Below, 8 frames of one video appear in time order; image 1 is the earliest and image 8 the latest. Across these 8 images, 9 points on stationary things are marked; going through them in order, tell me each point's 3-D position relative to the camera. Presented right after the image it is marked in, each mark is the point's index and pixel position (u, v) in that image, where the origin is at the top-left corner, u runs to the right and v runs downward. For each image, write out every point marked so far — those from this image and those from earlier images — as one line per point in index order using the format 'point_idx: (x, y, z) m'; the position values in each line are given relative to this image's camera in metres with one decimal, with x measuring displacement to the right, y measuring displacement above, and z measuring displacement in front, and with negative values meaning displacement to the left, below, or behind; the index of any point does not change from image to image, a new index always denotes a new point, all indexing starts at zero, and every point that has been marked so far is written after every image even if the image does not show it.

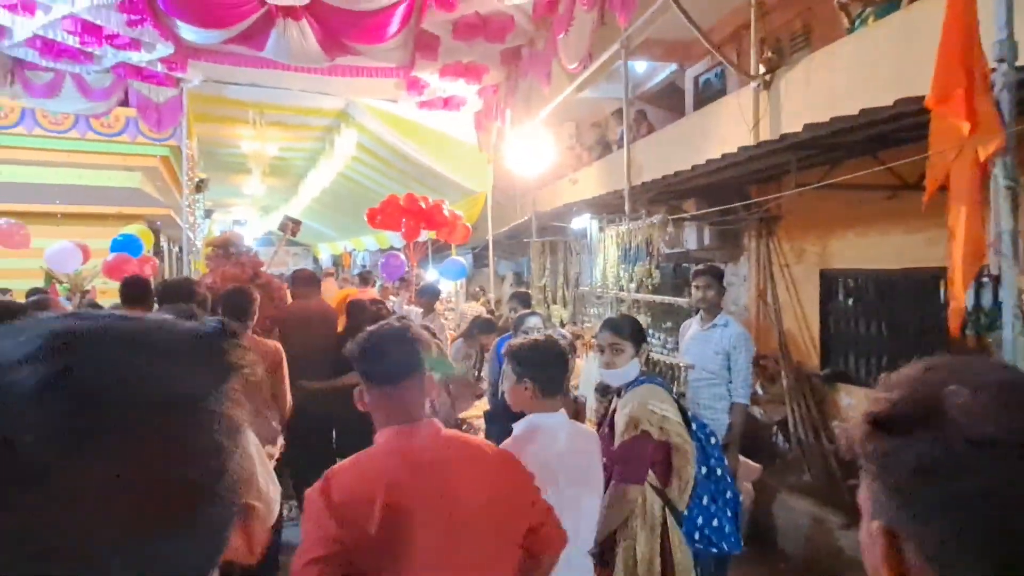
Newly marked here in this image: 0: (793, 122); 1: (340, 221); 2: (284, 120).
0: (+1.9, +1.1, +3.9) m
1: (-4.3, +1.7, +14.5) m
2: (-3.2, +2.4, +8.4) m
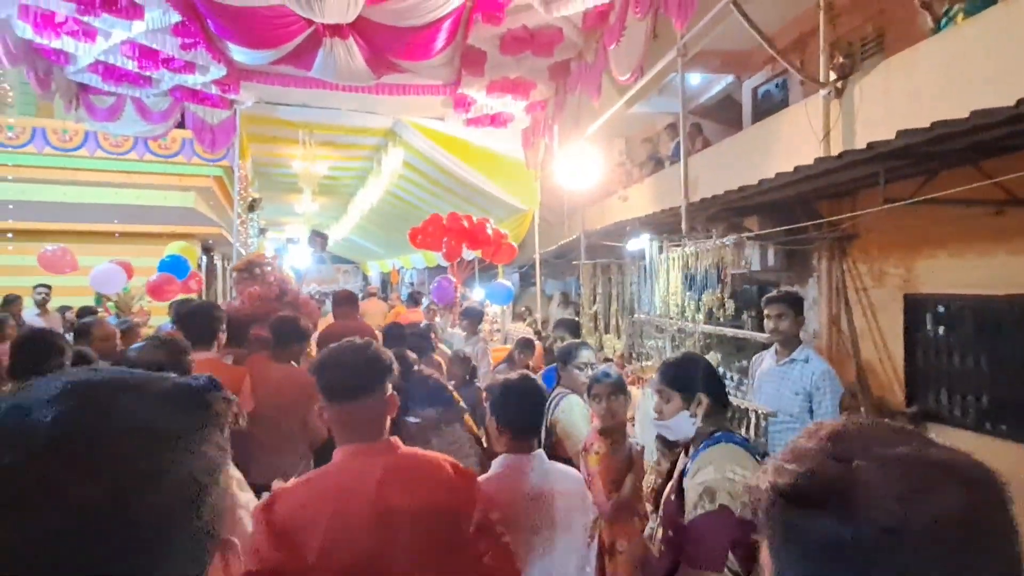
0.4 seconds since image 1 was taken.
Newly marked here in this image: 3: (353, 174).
0: (+2.2, +1.0, +3.6) m
1: (-3.1, +1.2, +14.6) m
2: (-2.6, +2.1, +8.4) m
3: (-2.9, +2.1, +10.9) m
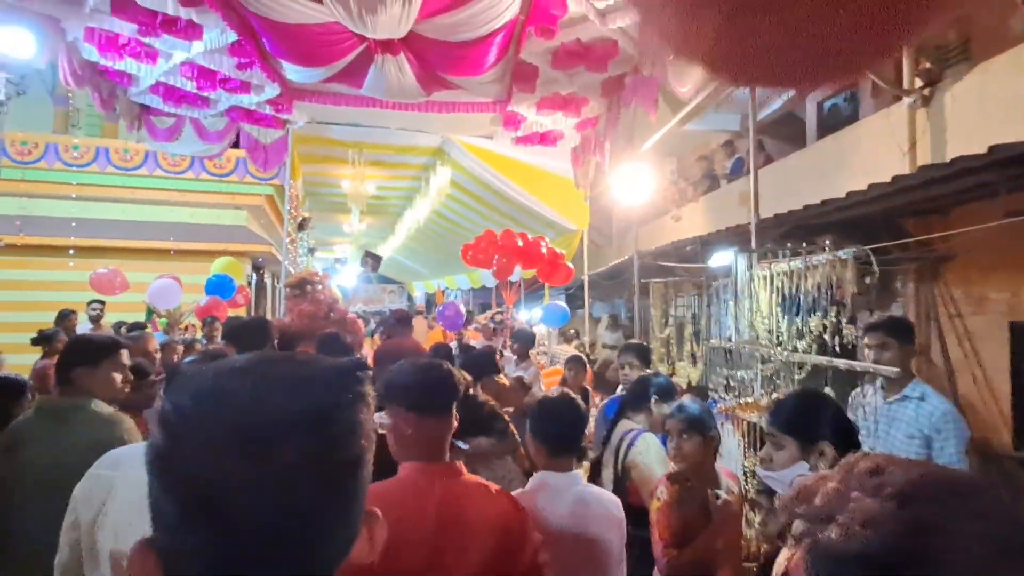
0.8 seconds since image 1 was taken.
0: (+2.5, +0.8, +3.2) m
1: (-2.0, +0.7, +14.6) m
2: (-1.9, +1.9, +8.5) m
3: (-2.1, +1.8, +10.9) m
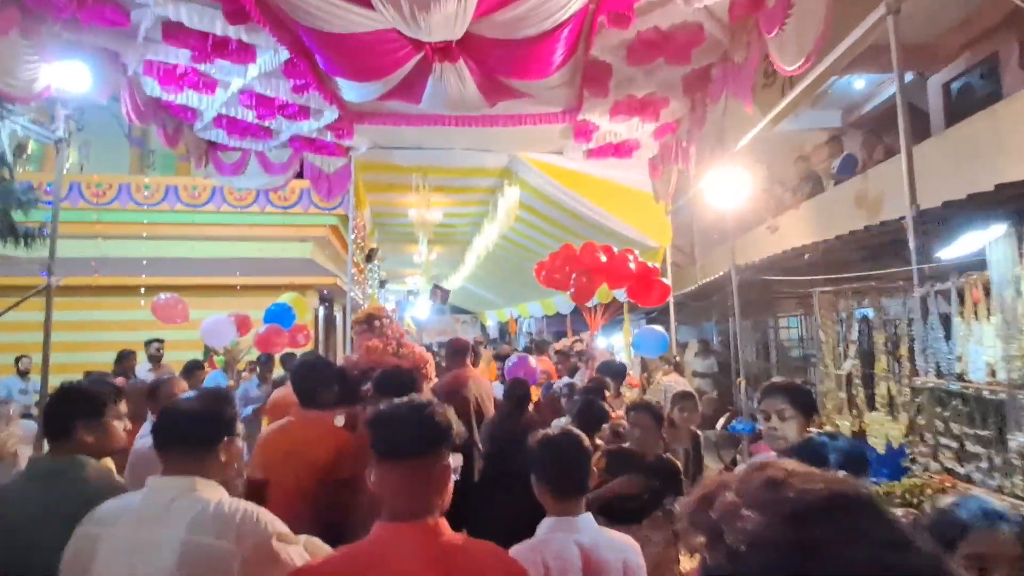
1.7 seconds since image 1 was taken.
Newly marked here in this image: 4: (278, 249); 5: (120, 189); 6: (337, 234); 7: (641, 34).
0: (+2.8, +0.8, +2.4) m
1: (-0.2, 0.0, +14.2) m
2: (-0.9, +1.4, +8.2) m
3: (-0.8, +1.2, +10.6) m
4: (-2.7, +0.4, +6.7) m
5: (-4.2, +1.1, +6.2) m
6: (-2.1, +0.7, +7.1) m
7: (+1.0, +1.9, +4.5) m
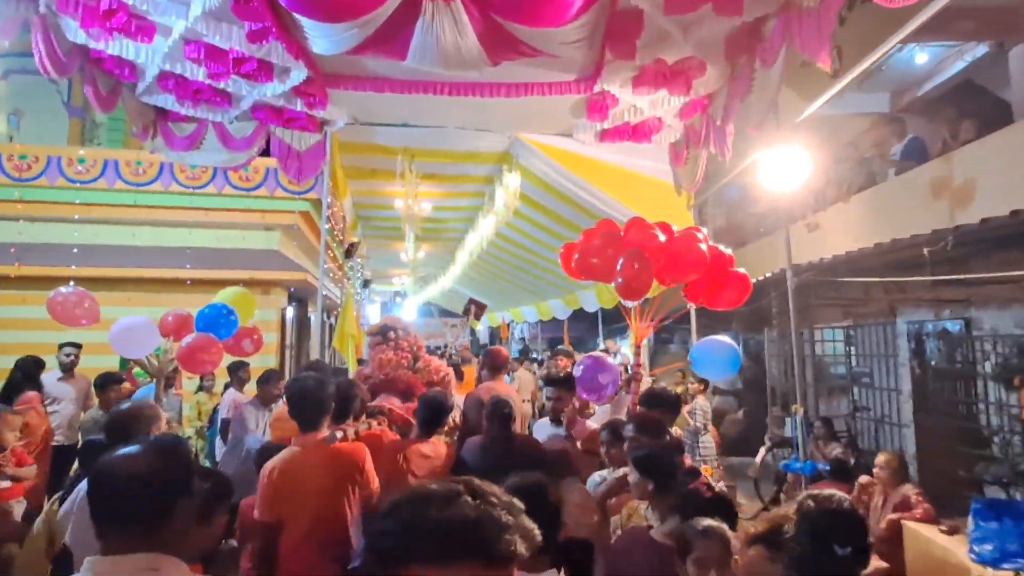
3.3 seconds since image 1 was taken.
0: (+2.9, +0.8, +1.5) m
1: (-0.3, 0.0, +13.3) m
2: (-0.9, +1.4, +7.2) m
3: (-0.8, +1.2, +9.7) m
4: (-2.7, +0.5, +5.8) m
5: (-4.2, +1.1, +5.3) m
6: (-2.1, +0.7, +6.1) m
7: (+1.0, +1.9, +3.6) m
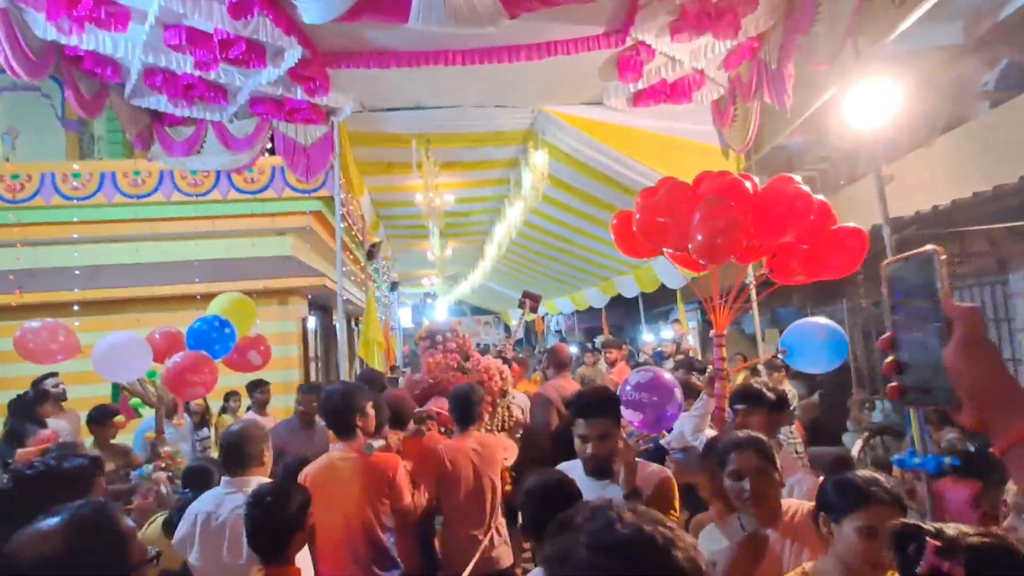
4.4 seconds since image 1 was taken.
0: (+2.9, +1.0, +0.8) m
1: (+0.4, +0.1, +12.8) m
2: (-0.6, +1.5, +6.7) m
3: (-0.4, +1.3, +9.1) m
4: (-2.4, +0.4, +5.3) m
5: (-3.9, +0.9, +4.9) m
6: (-1.8, +0.6, +5.7) m
7: (+1.1, +2.0, +3.0) m
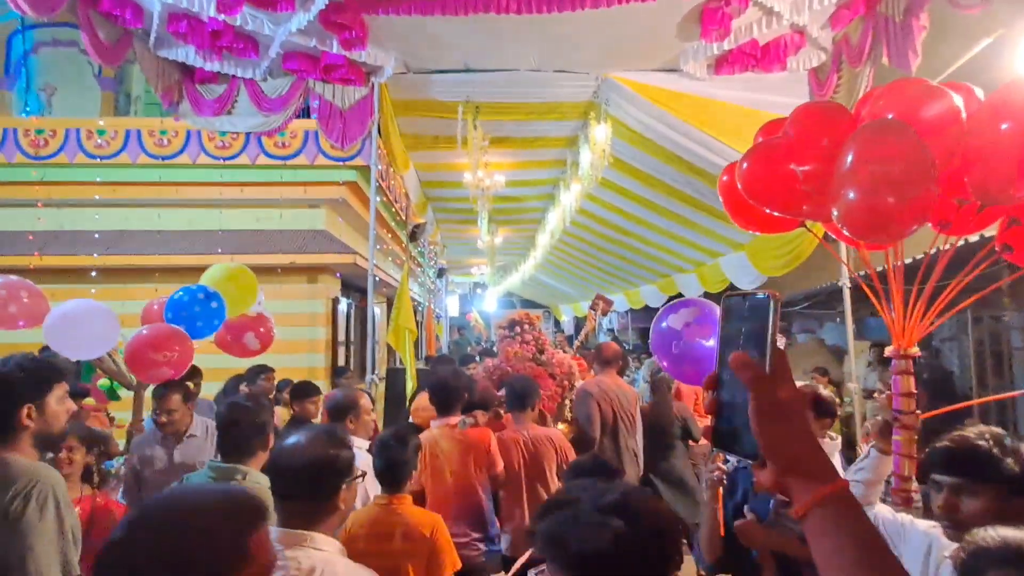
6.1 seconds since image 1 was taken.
0: (+3.0, +0.9, 0.0) m
1: (+1.4, +0.3, +12.1) m
2: (0.0, +1.6, +6.1) m
3: (+0.4, +1.4, +8.5) m
4: (-2.0, +0.6, +4.9) m
5: (-3.5, +1.2, +4.6) m
6: (-1.4, +0.8, +5.2) m
7: (+1.4, +2.1, +2.2) m
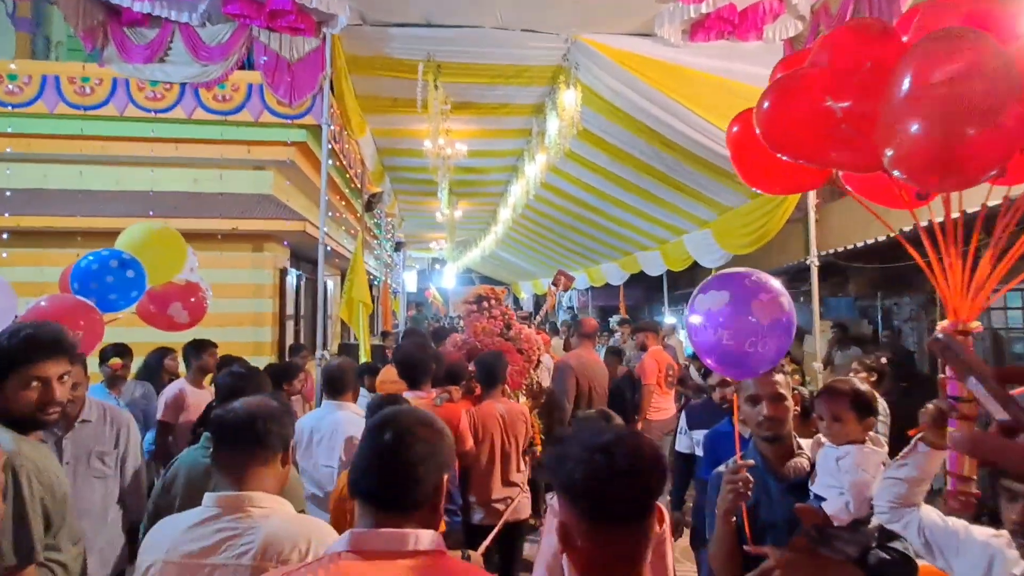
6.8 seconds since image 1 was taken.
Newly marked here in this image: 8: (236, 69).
0: (+3.0, +0.9, -0.1) m
1: (+0.6, +0.7, +11.9) m
2: (-0.4, +1.9, +5.8) m
3: (-0.1, +1.8, +8.2) m
4: (-2.3, +0.8, +4.5) m
5: (-3.7, +1.5, +4.1) m
6: (-1.7, +1.1, +4.8) m
7: (+1.3, +2.1, +2.0) m
8: (-2.0, +1.6, +4.3) m
